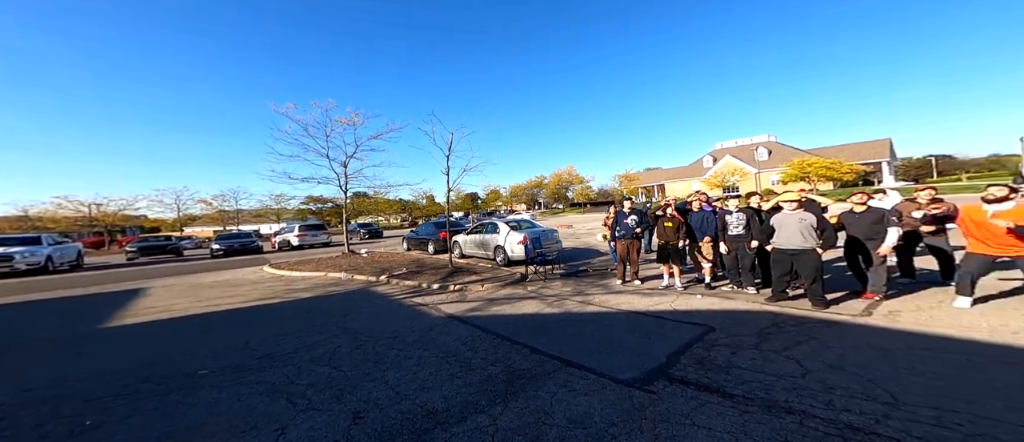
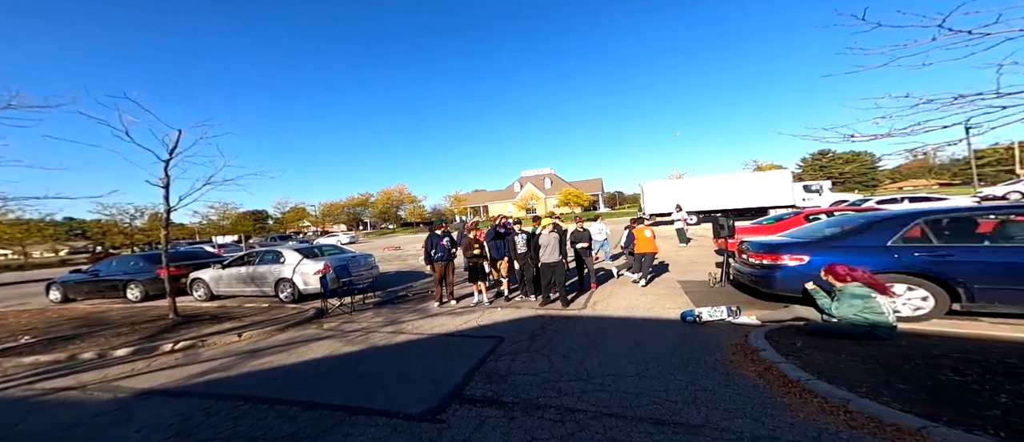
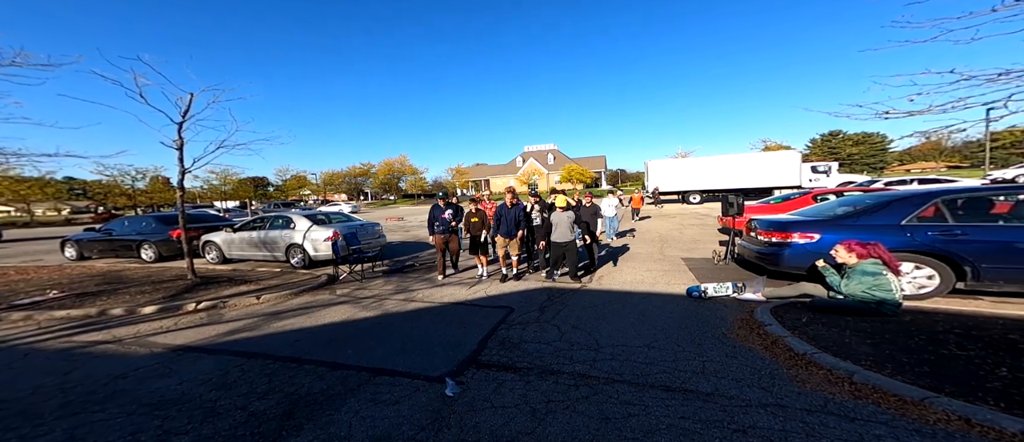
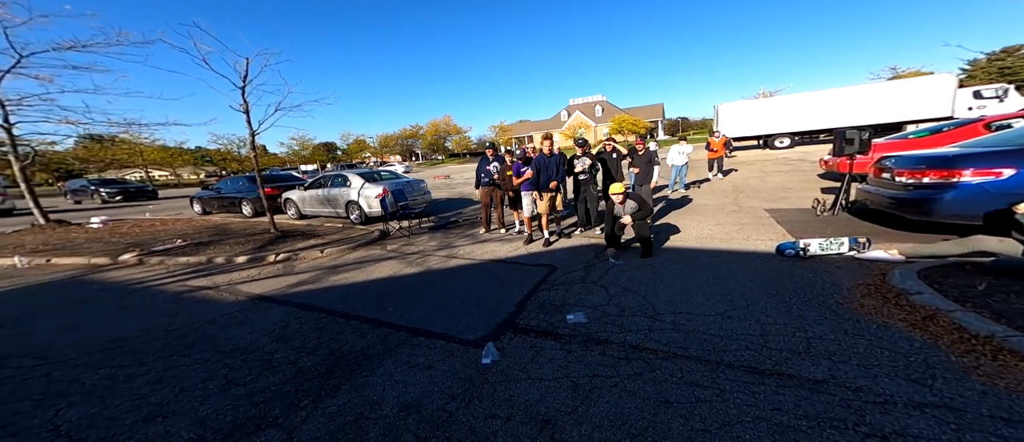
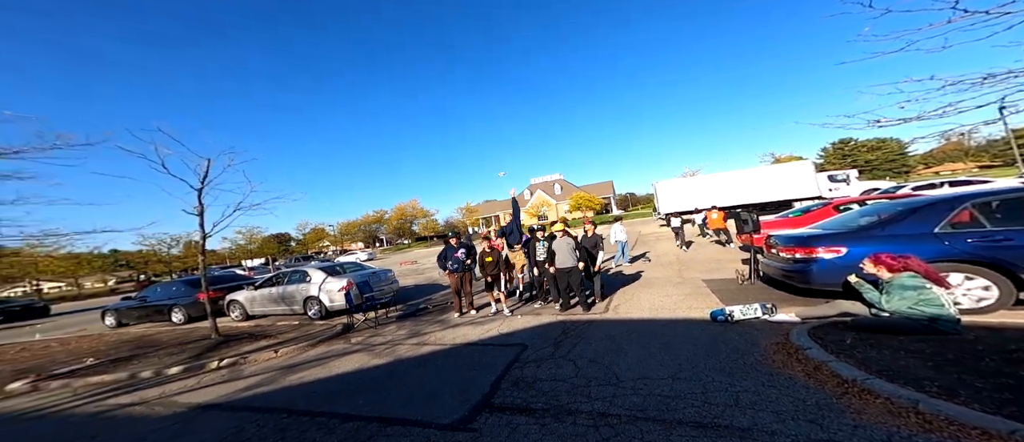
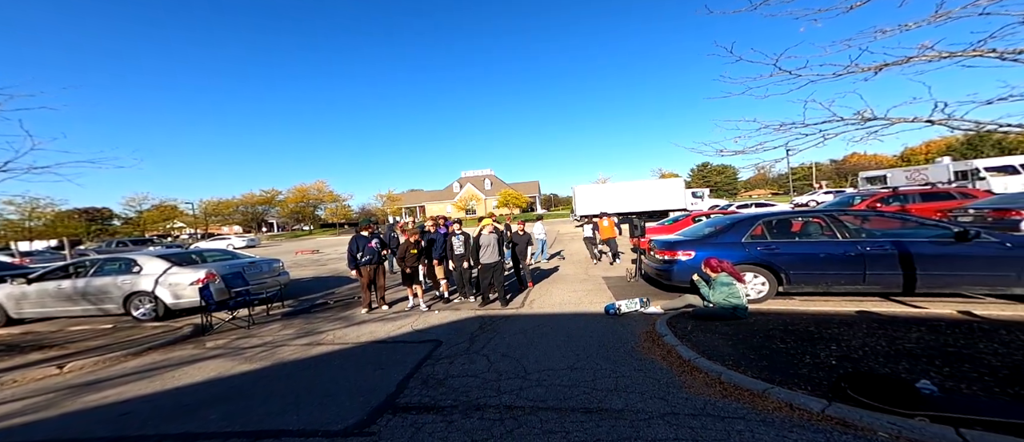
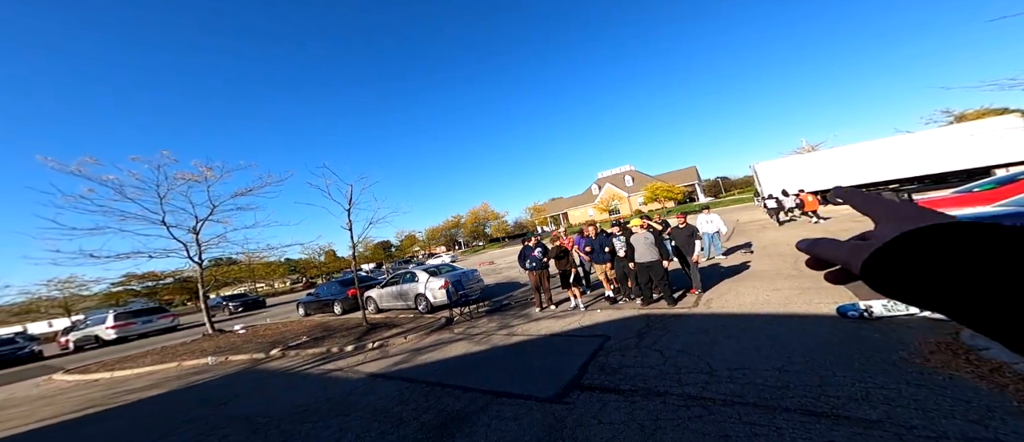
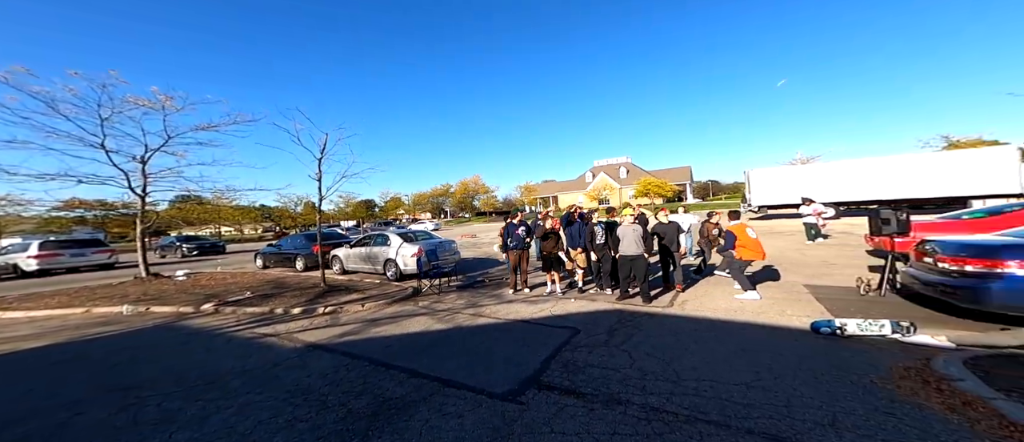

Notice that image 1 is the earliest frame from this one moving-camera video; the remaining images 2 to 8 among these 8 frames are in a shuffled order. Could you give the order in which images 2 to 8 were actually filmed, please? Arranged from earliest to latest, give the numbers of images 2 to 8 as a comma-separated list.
8, 2, 6, 5, 7, 3, 4
